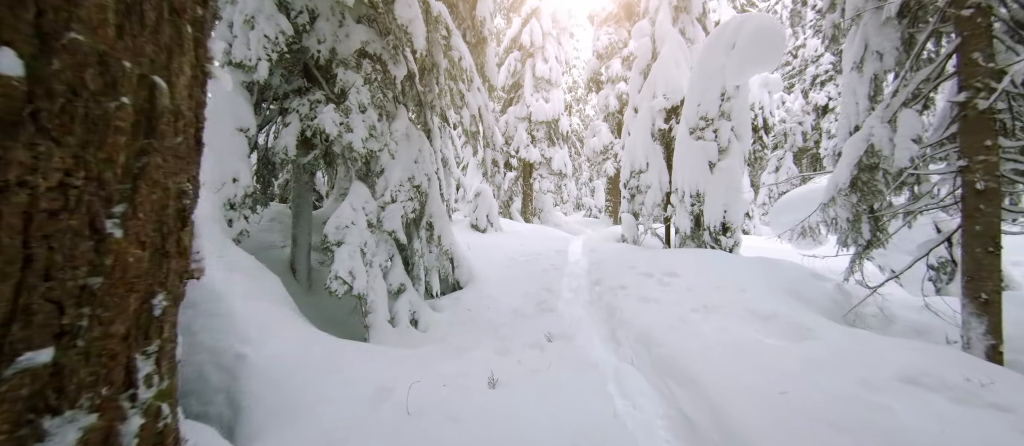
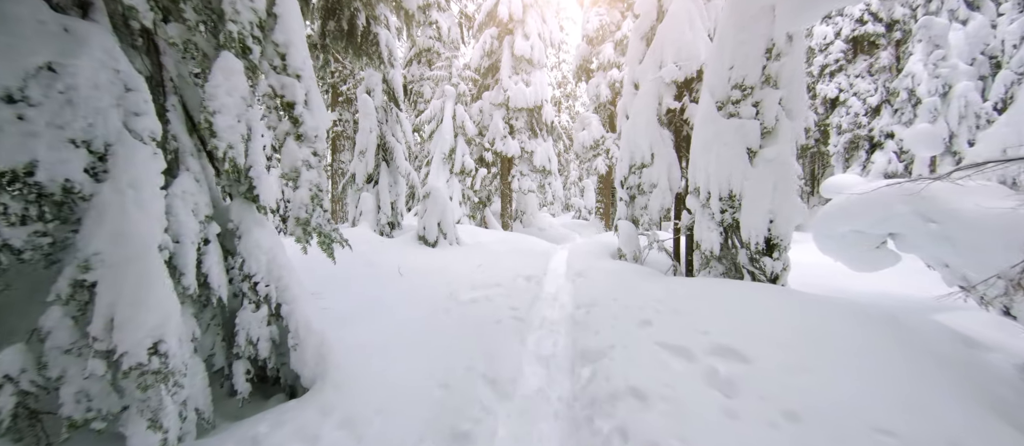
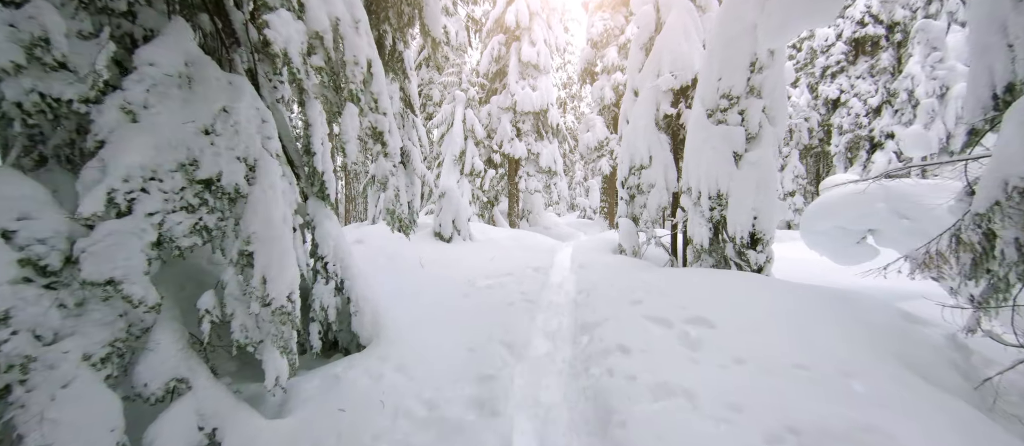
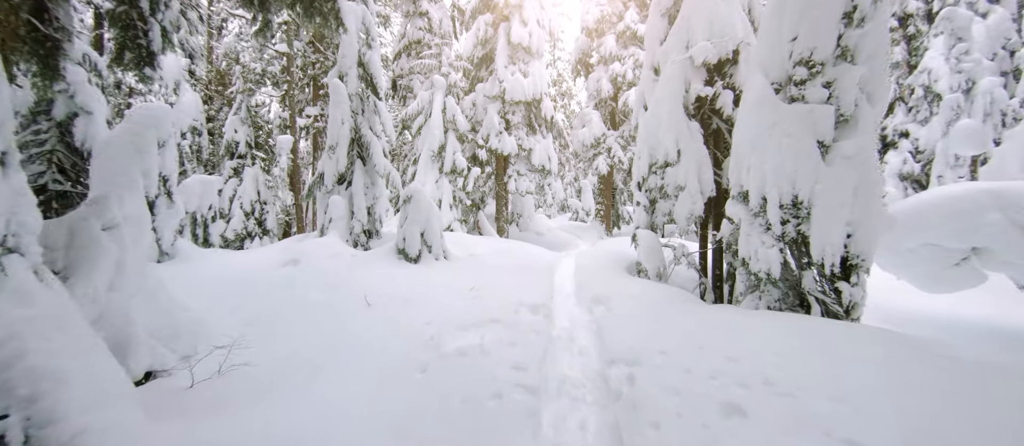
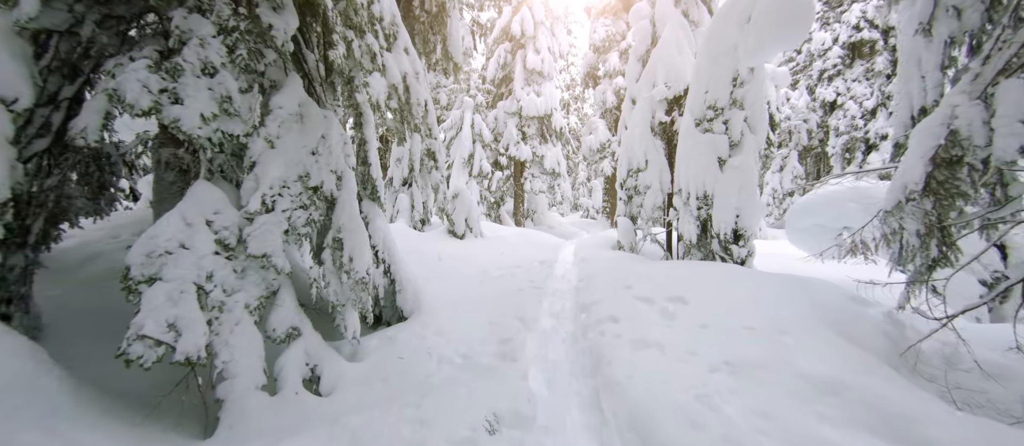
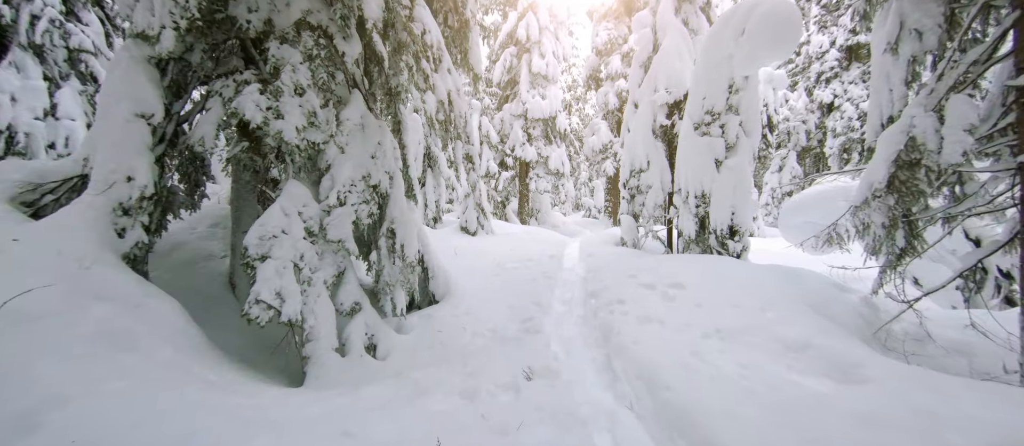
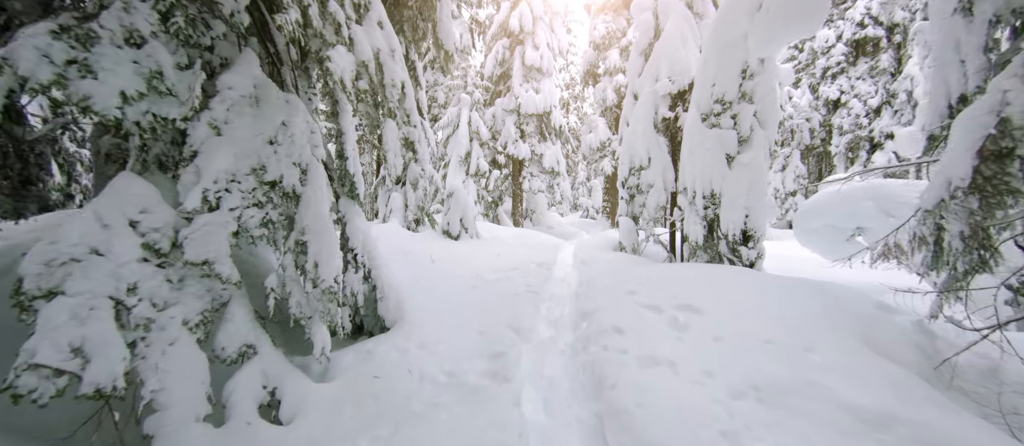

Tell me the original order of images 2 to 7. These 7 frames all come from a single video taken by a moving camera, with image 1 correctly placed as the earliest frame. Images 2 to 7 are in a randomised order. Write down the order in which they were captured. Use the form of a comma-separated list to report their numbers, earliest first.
6, 5, 7, 3, 2, 4
